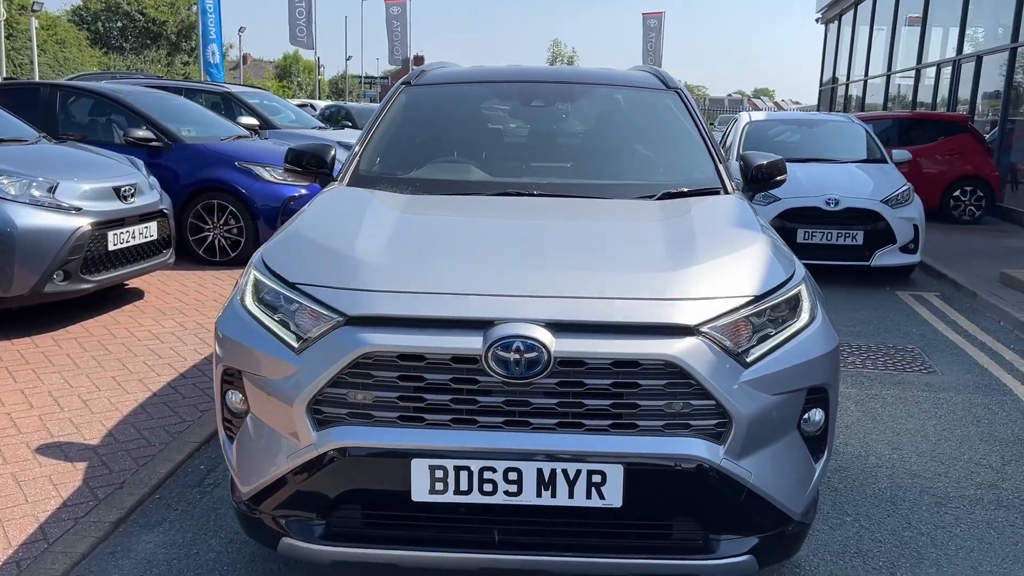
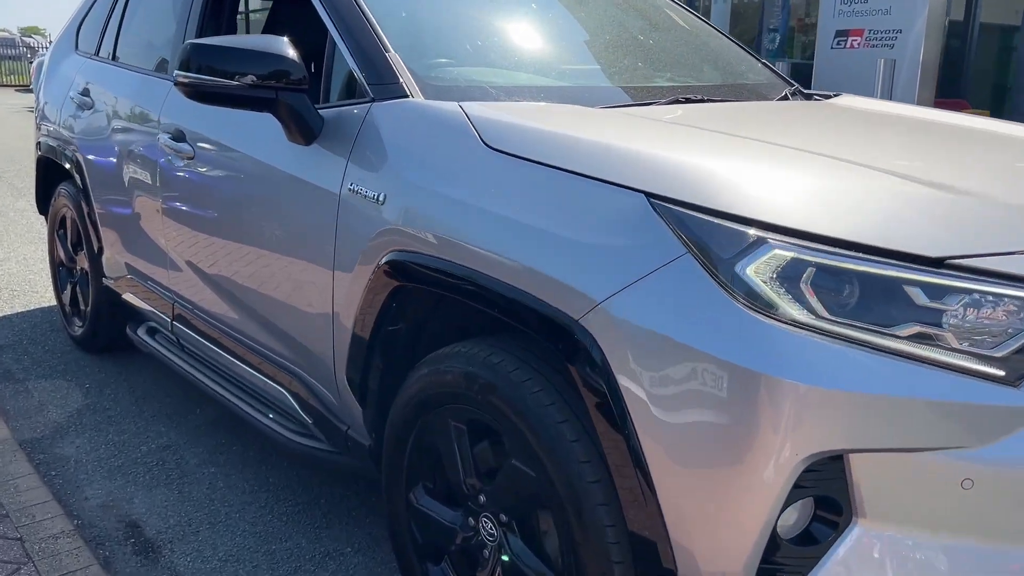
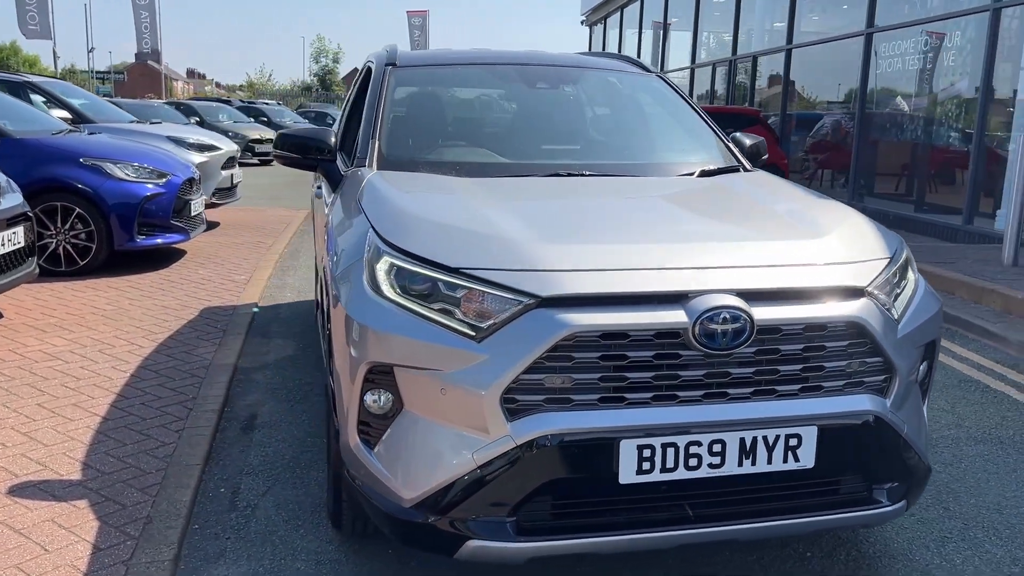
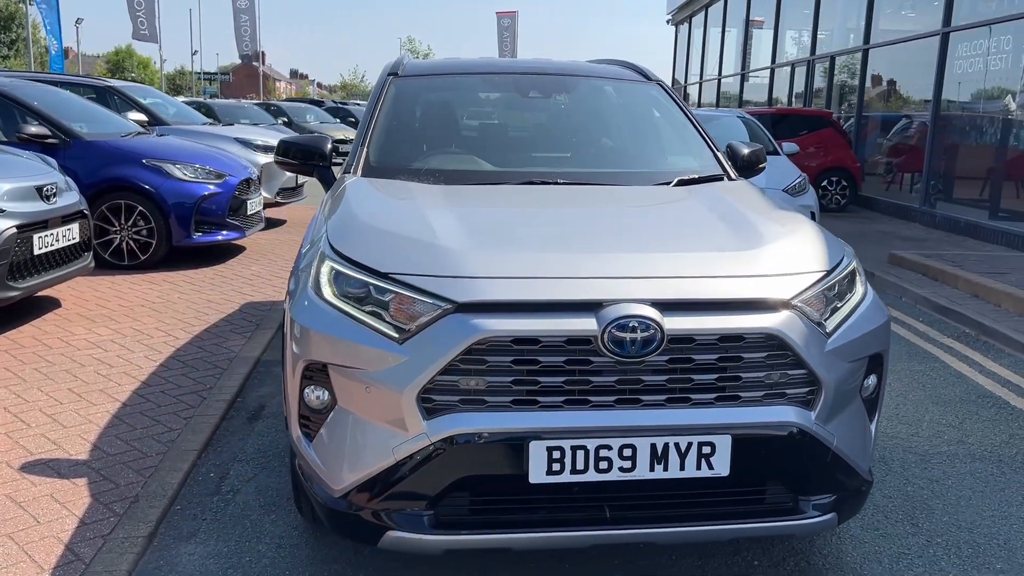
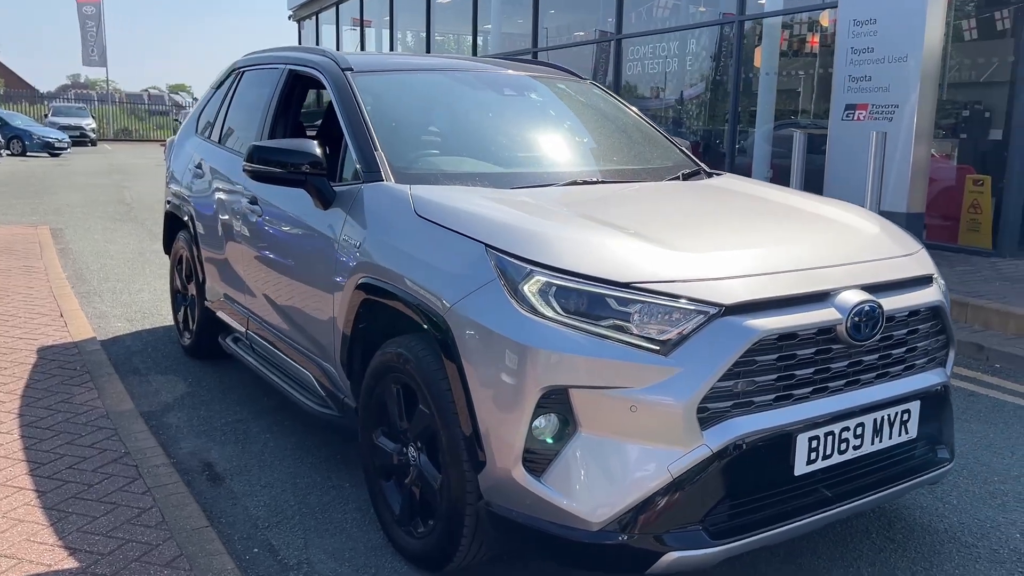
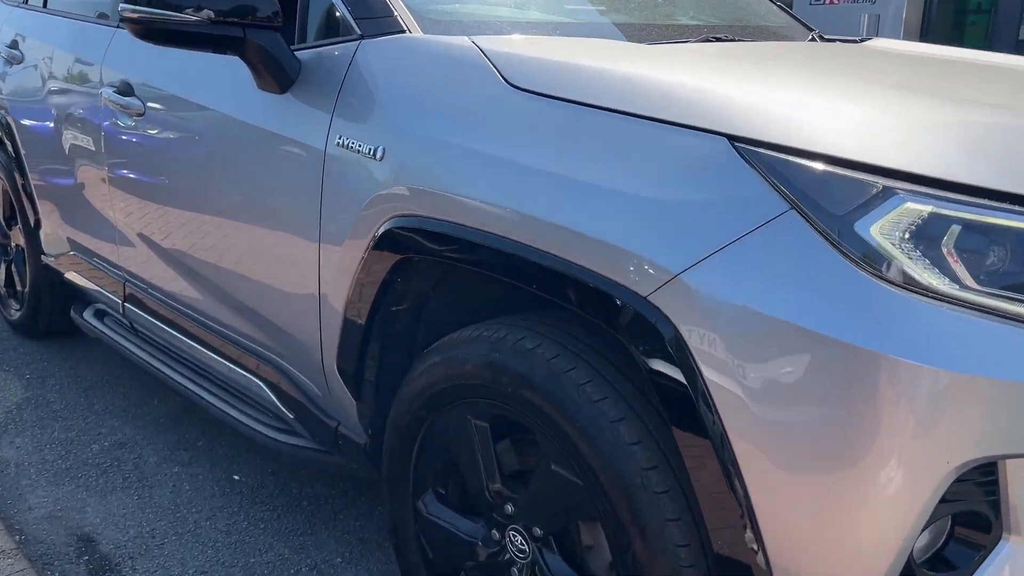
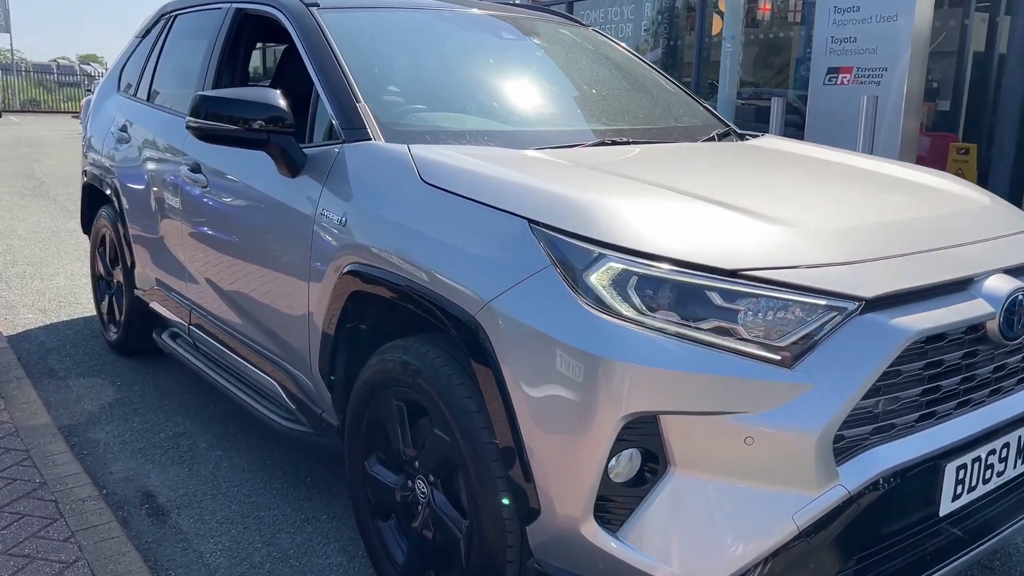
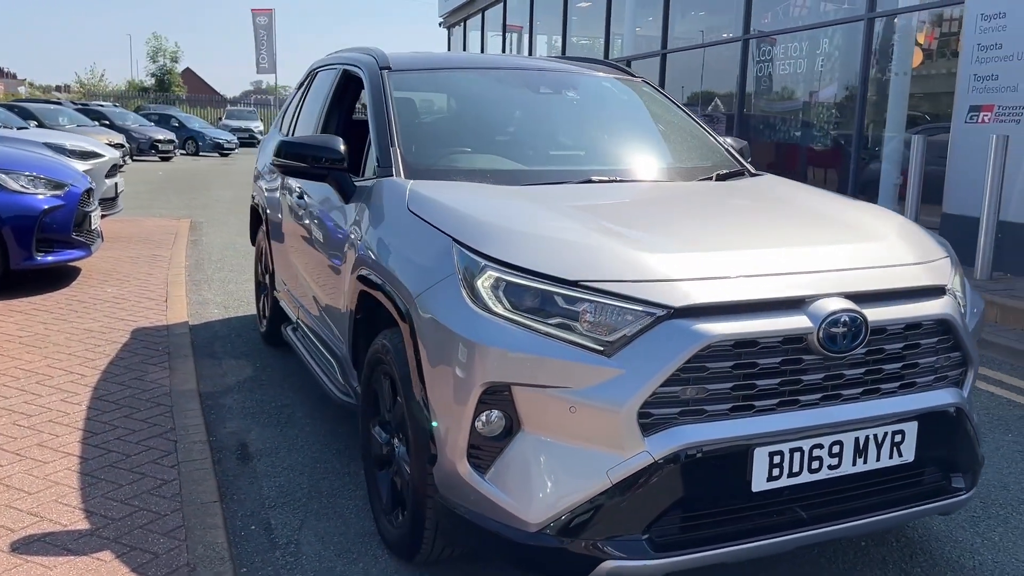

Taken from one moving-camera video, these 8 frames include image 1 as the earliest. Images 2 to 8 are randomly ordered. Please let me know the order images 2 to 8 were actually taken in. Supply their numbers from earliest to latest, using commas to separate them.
4, 3, 8, 5, 7, 2, 6
